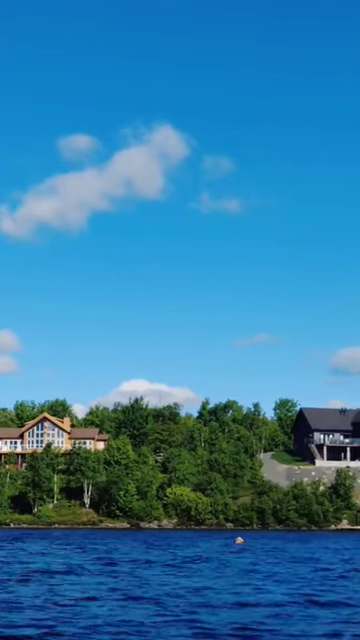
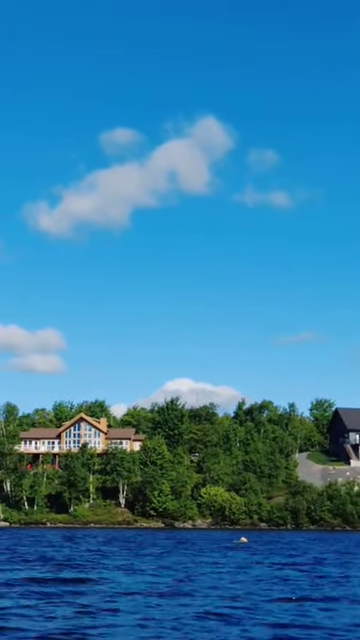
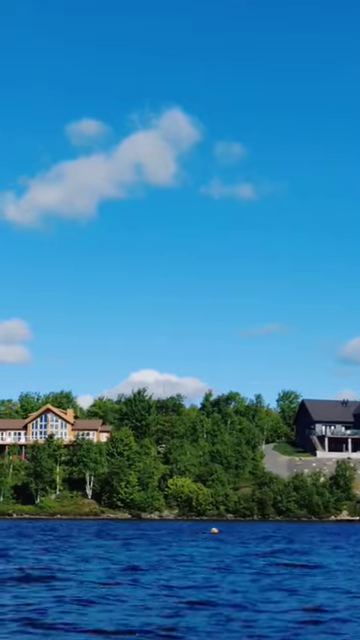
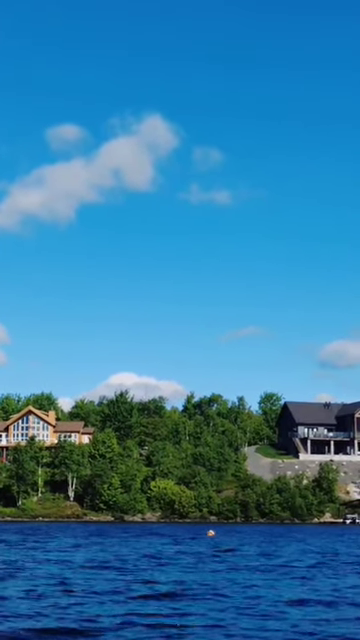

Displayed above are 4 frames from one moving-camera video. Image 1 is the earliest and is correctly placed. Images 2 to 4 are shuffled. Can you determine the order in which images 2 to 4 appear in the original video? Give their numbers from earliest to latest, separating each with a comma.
4, 3, 2
